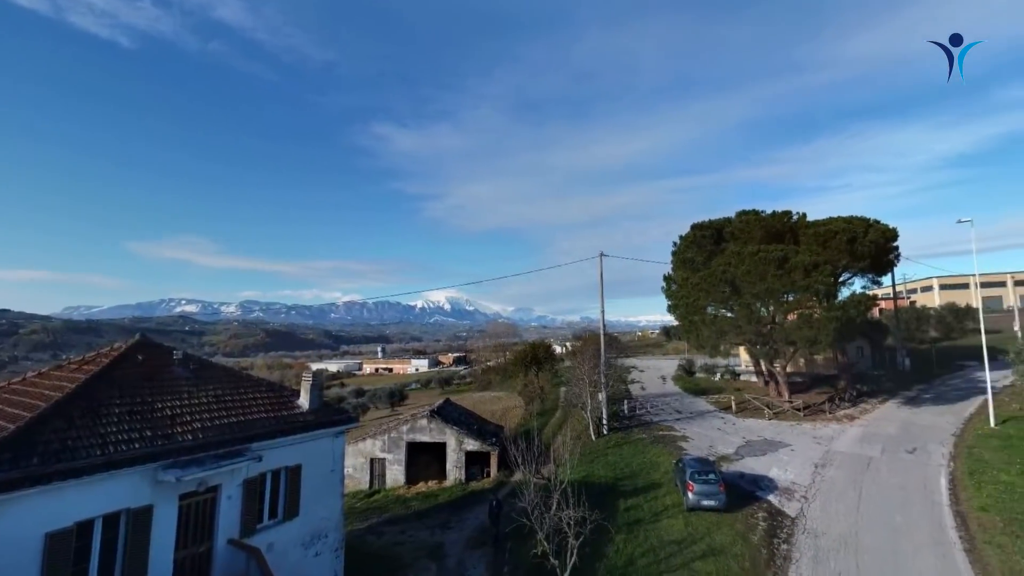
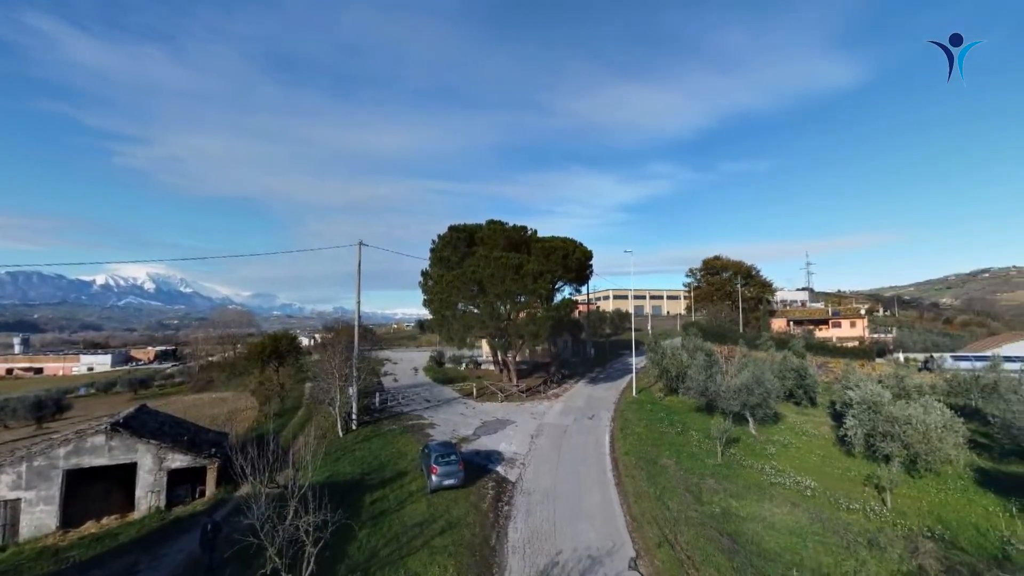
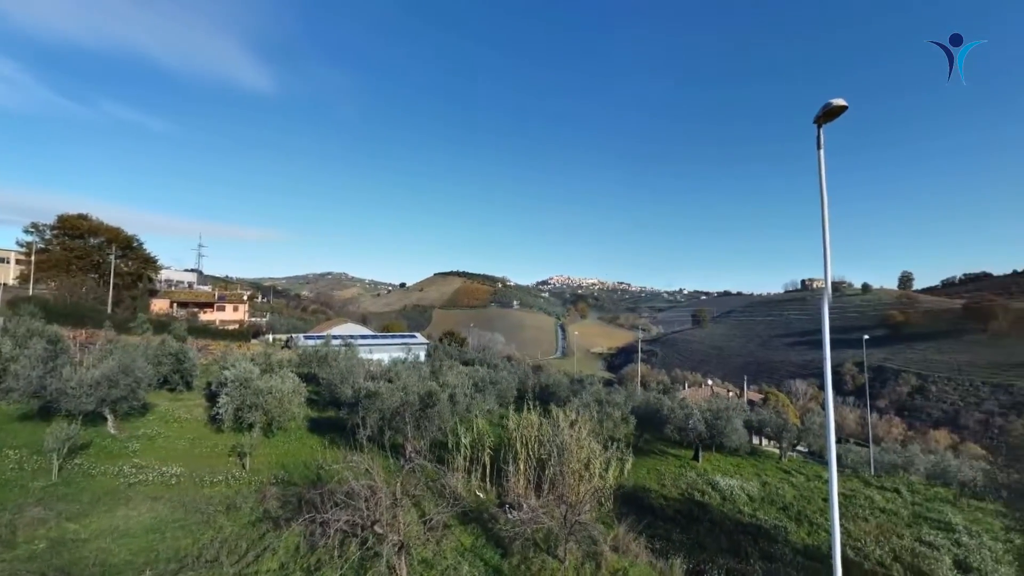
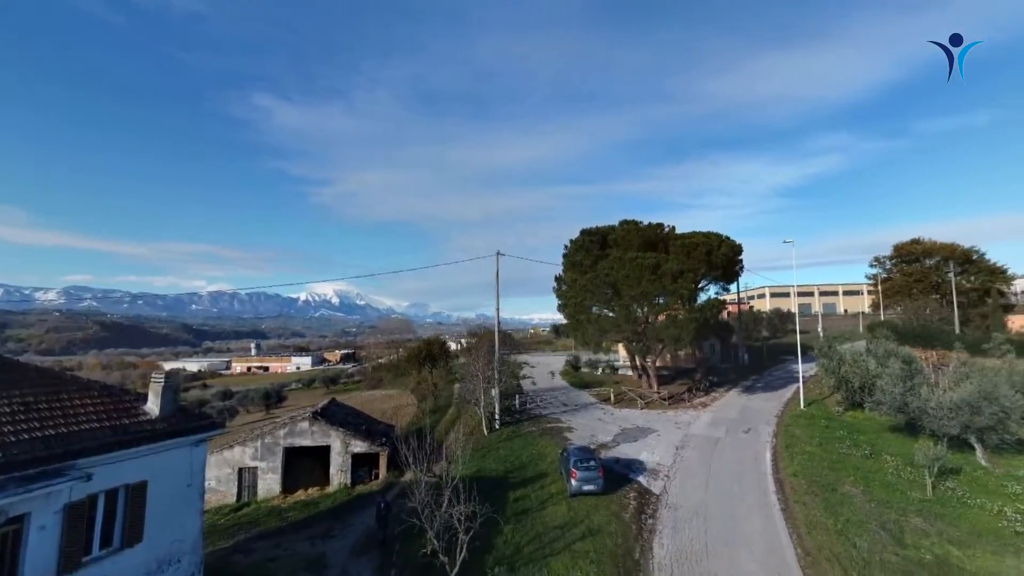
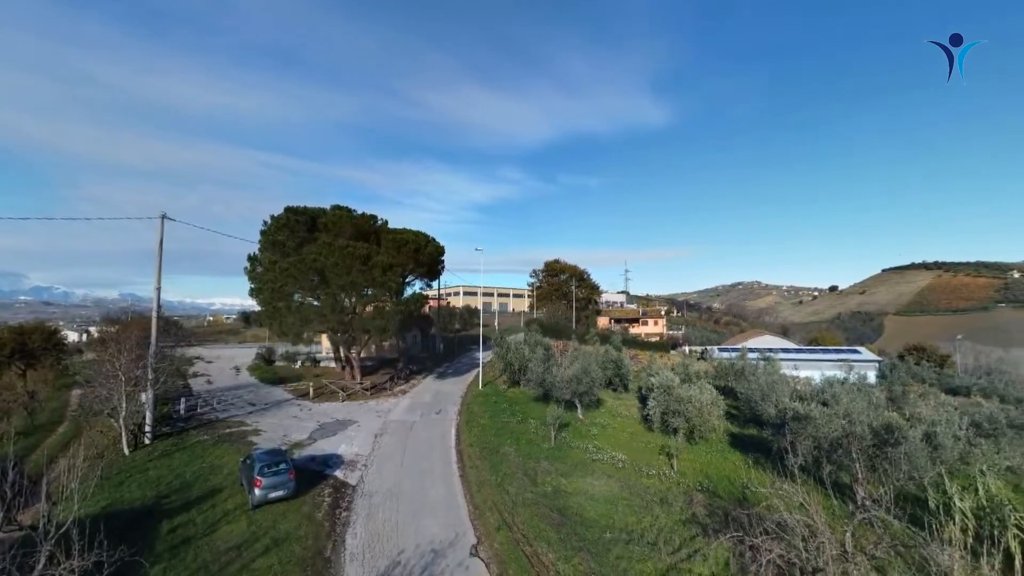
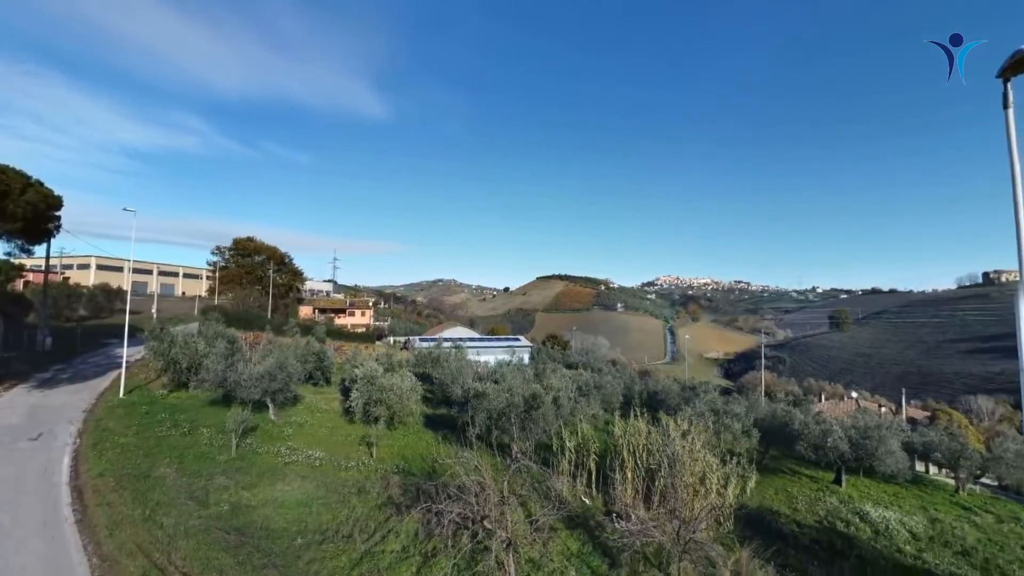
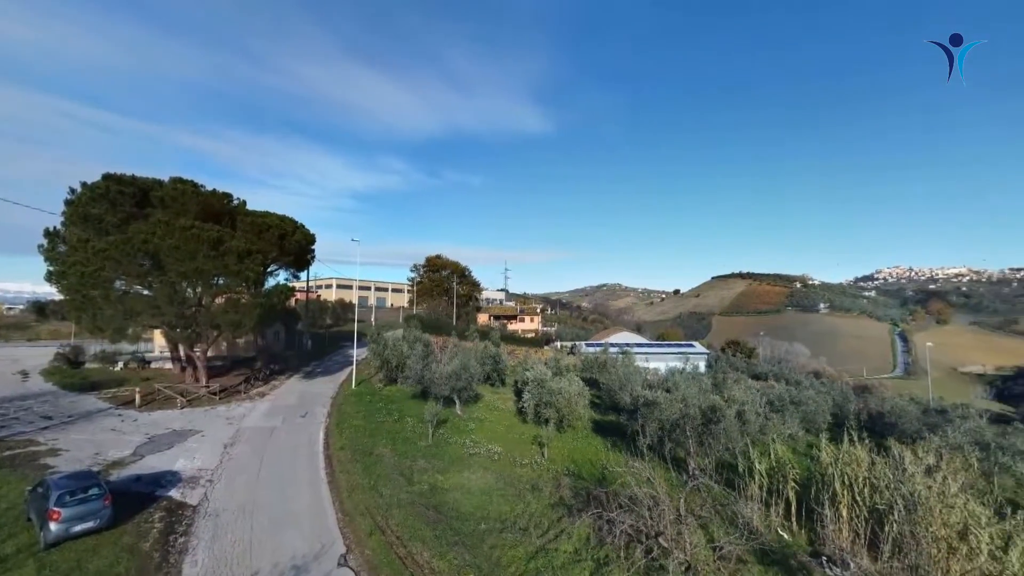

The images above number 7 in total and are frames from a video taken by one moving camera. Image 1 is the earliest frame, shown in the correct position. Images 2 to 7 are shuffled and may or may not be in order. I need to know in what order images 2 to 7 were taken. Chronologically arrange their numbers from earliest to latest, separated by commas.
4, 2, 5, 7, 6, 3
